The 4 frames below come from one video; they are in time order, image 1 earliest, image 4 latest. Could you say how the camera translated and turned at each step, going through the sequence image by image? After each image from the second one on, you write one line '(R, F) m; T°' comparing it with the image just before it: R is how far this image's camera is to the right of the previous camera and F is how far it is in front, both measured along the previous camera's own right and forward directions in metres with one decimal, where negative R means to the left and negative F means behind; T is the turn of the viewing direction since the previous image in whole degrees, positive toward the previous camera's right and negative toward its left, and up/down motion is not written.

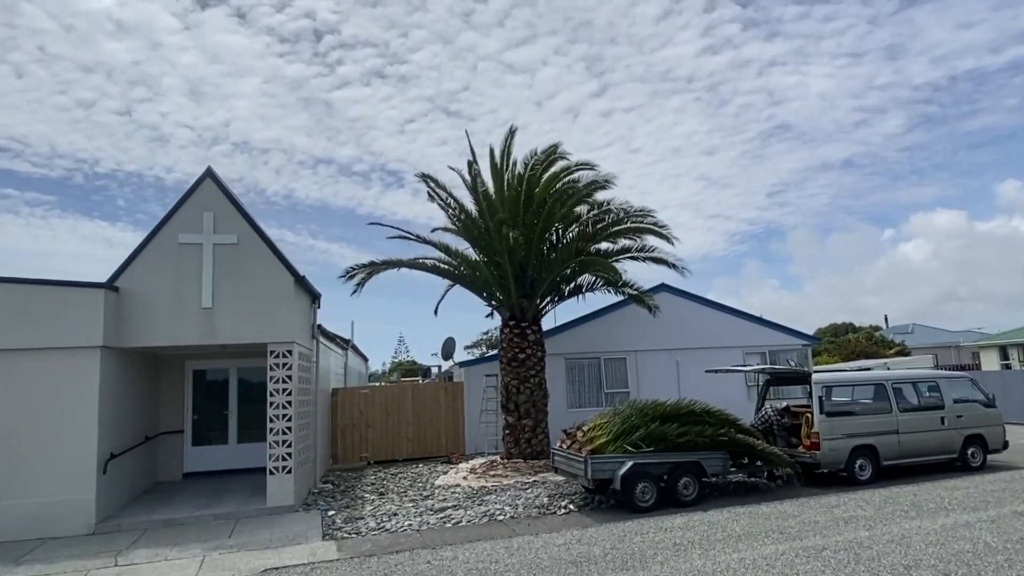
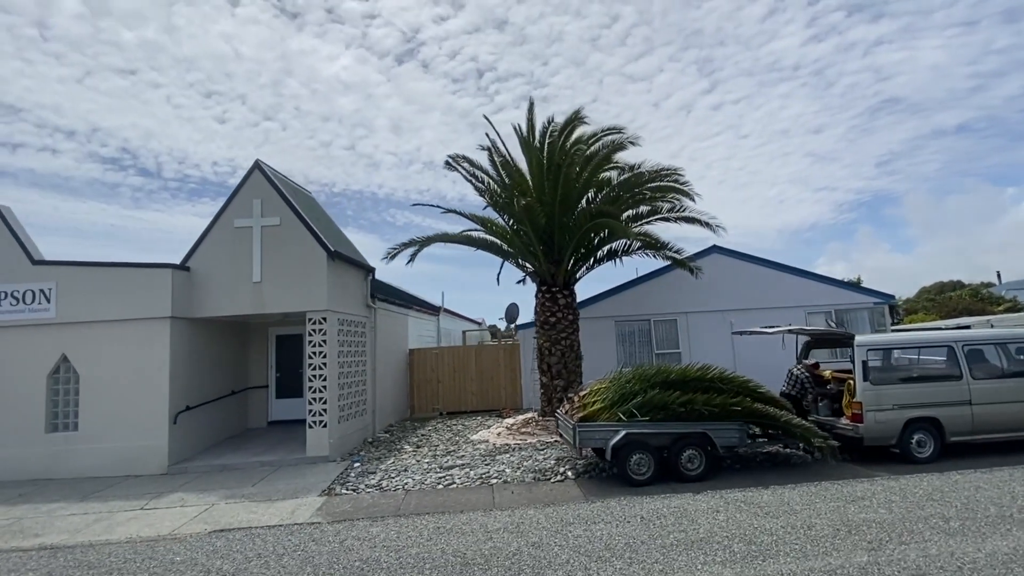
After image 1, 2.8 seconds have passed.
(+1.3, +1.0) m; -8°
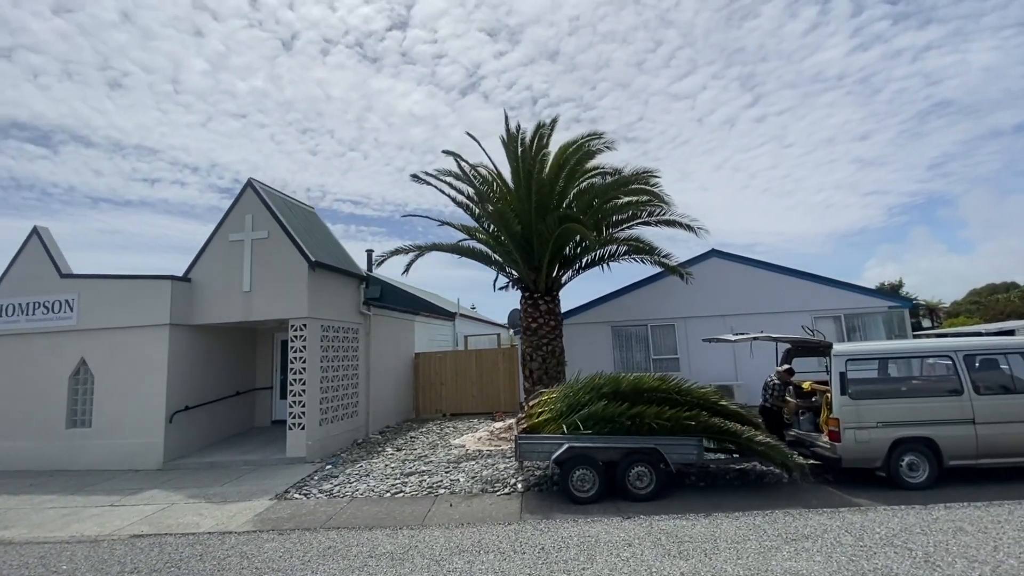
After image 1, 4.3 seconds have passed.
(+1.1, +0.5) m; -3°
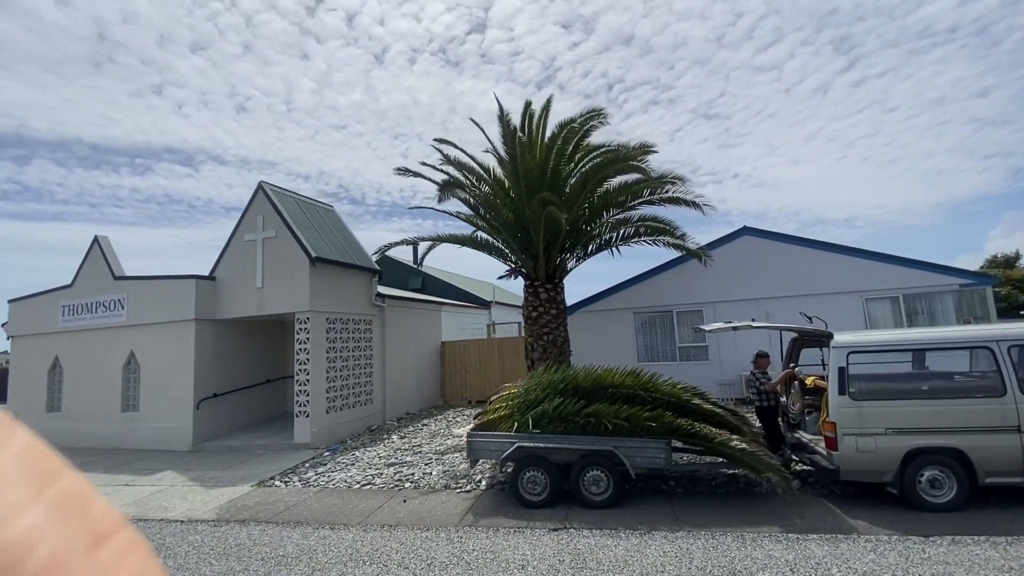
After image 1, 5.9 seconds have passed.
(+1.1, +0.6) m; -6°
